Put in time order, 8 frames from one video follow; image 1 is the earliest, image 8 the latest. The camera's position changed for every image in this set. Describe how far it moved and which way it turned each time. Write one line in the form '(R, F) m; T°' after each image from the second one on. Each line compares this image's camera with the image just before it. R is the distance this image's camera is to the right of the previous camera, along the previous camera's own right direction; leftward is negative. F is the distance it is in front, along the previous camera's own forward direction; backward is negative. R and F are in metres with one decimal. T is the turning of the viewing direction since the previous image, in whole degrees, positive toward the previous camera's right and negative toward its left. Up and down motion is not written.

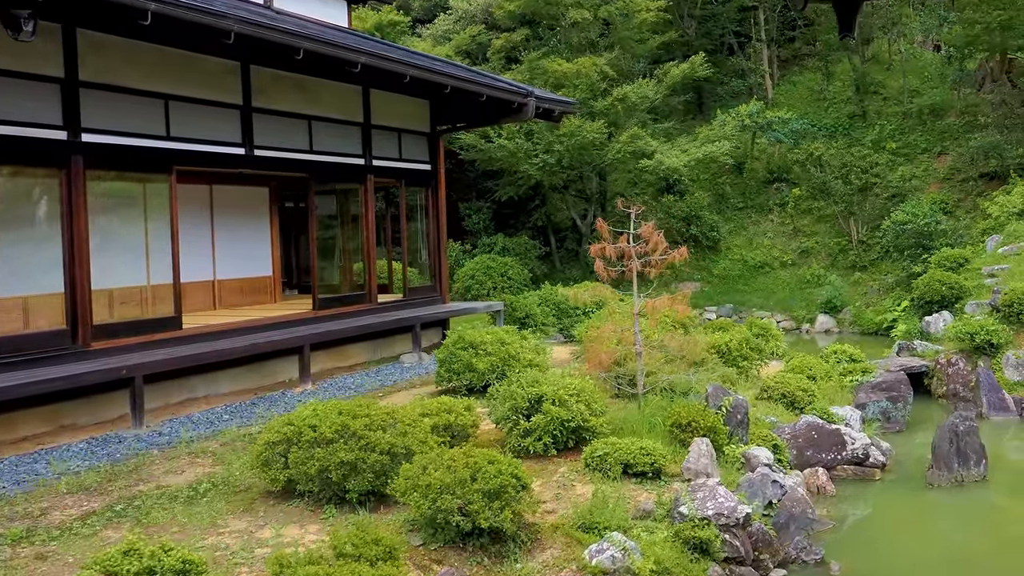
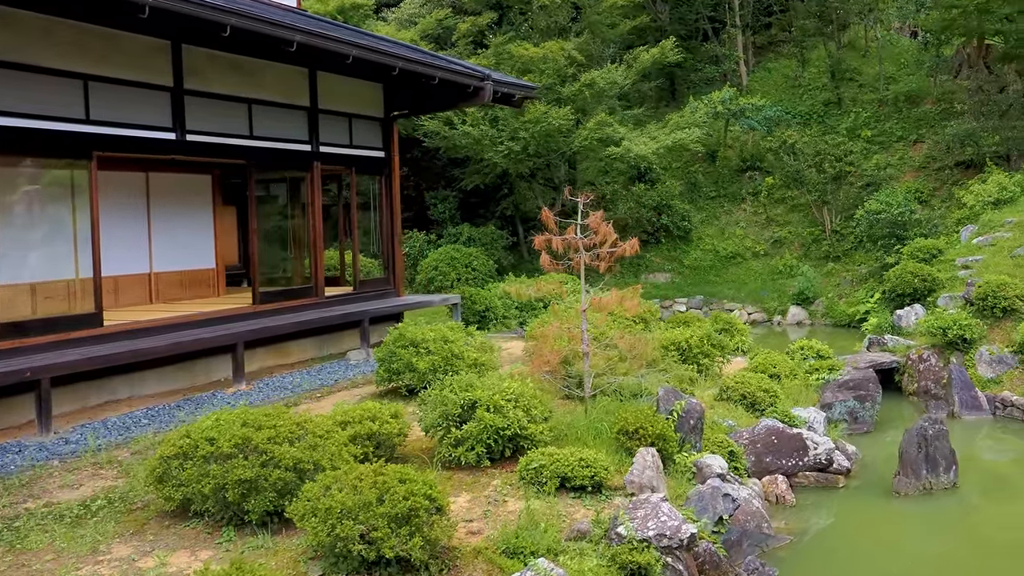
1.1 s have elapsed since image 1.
(+0.4, +0.5) m; +1°
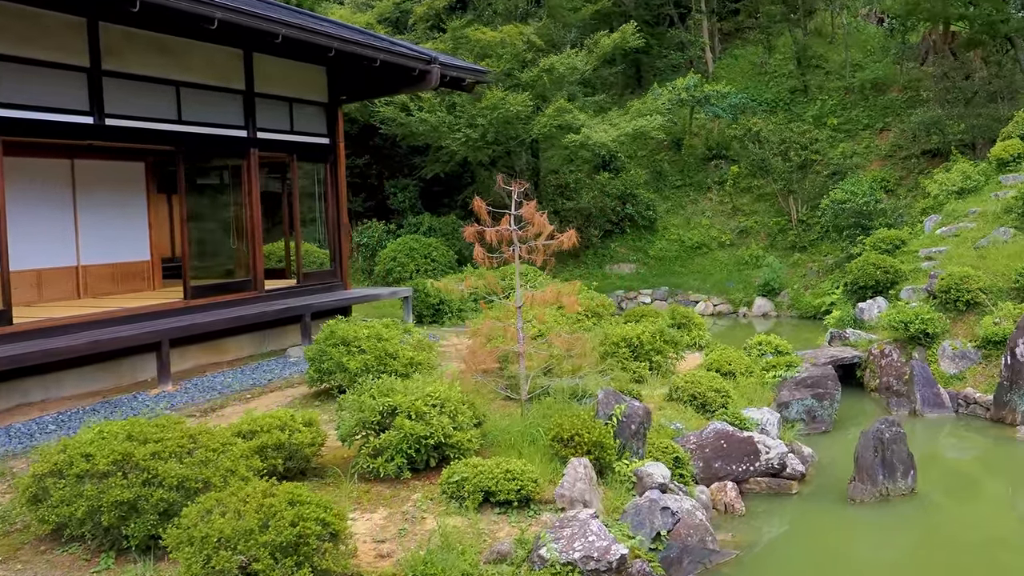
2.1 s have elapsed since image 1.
(+0.4, +0.4) m; +2°
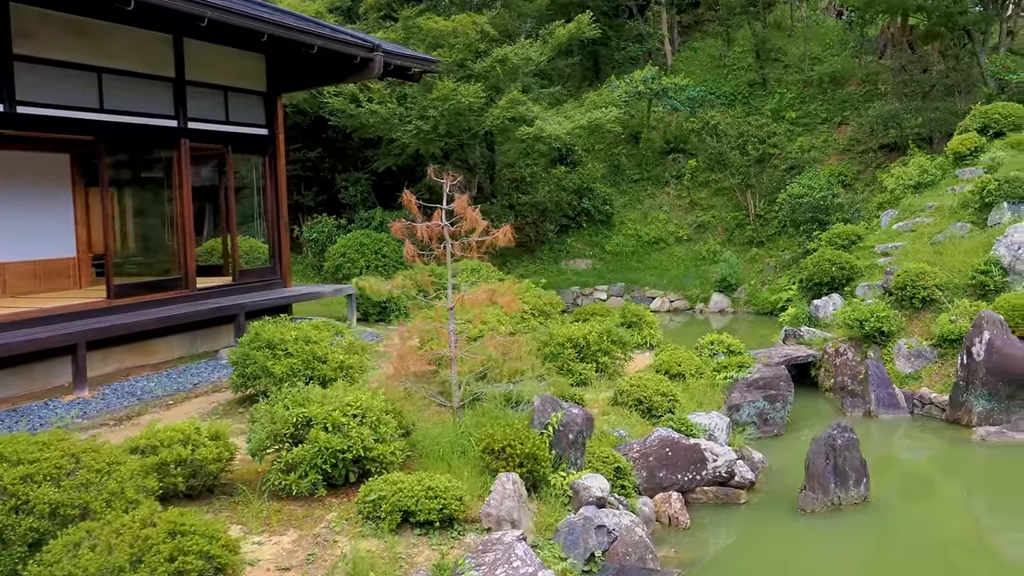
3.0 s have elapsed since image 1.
(+0.3, +0.4) m; +2°
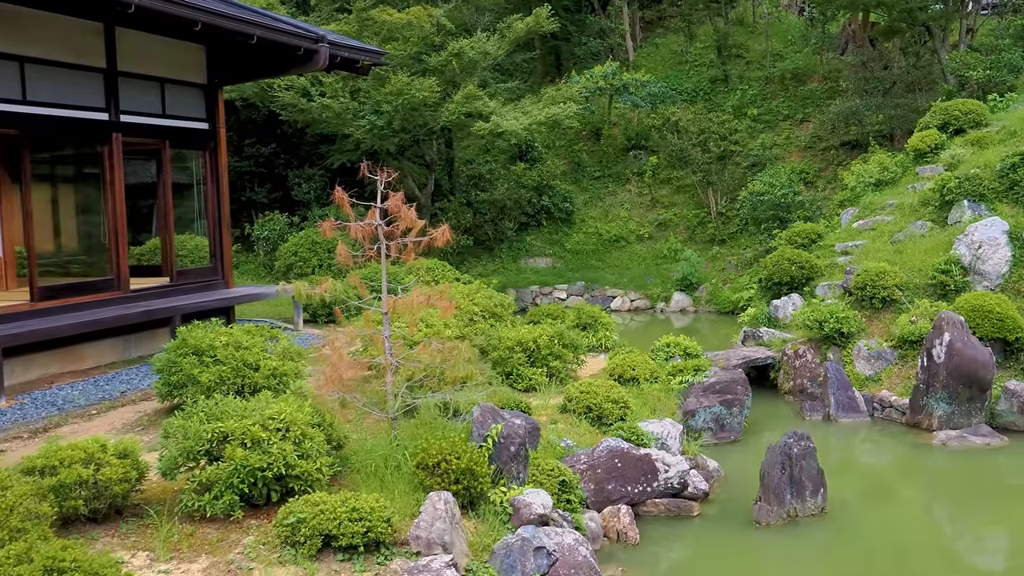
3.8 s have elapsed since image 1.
(+0.2, +0.3) m; +2°
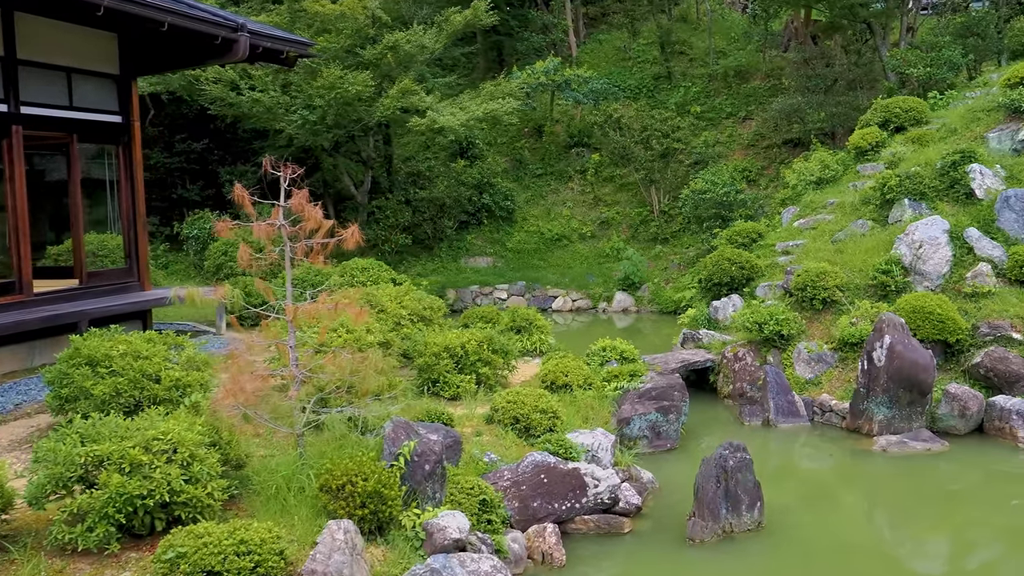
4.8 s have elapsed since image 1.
(+0.3, +0.3) m; +3°
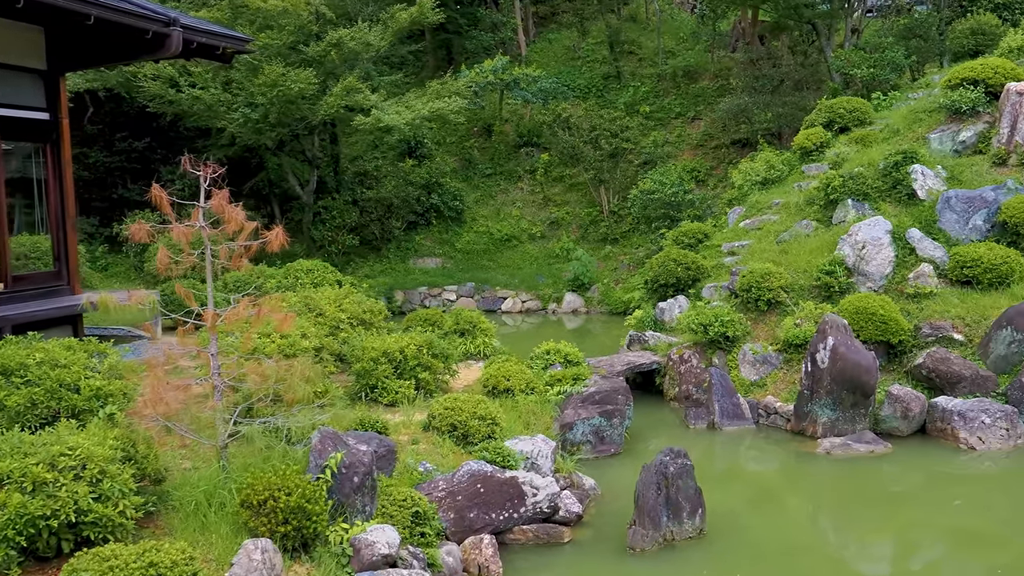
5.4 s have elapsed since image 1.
(+0.2, +0.1) m; +3°
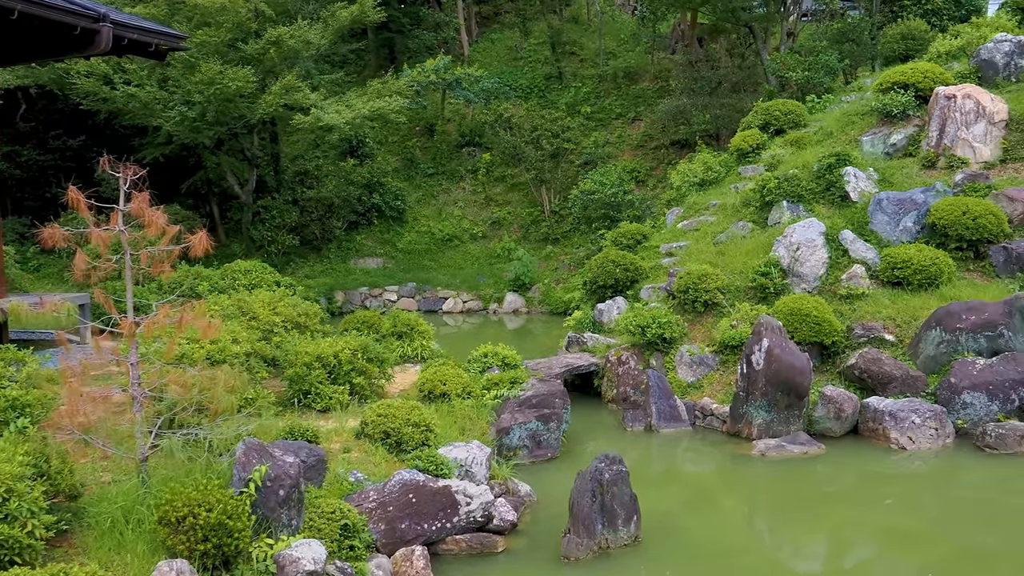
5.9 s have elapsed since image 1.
(+0.1, +0.1) m; +4°
